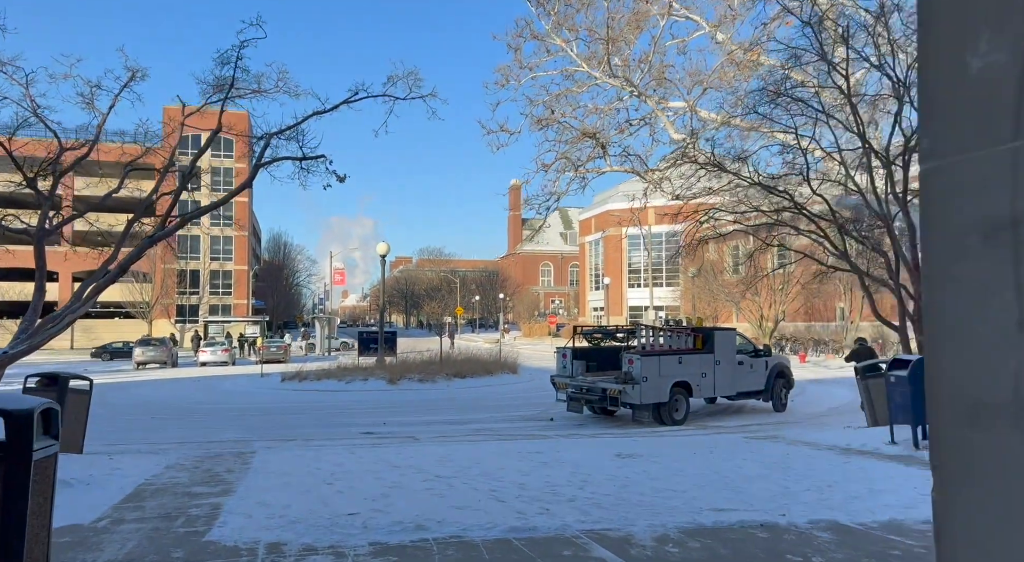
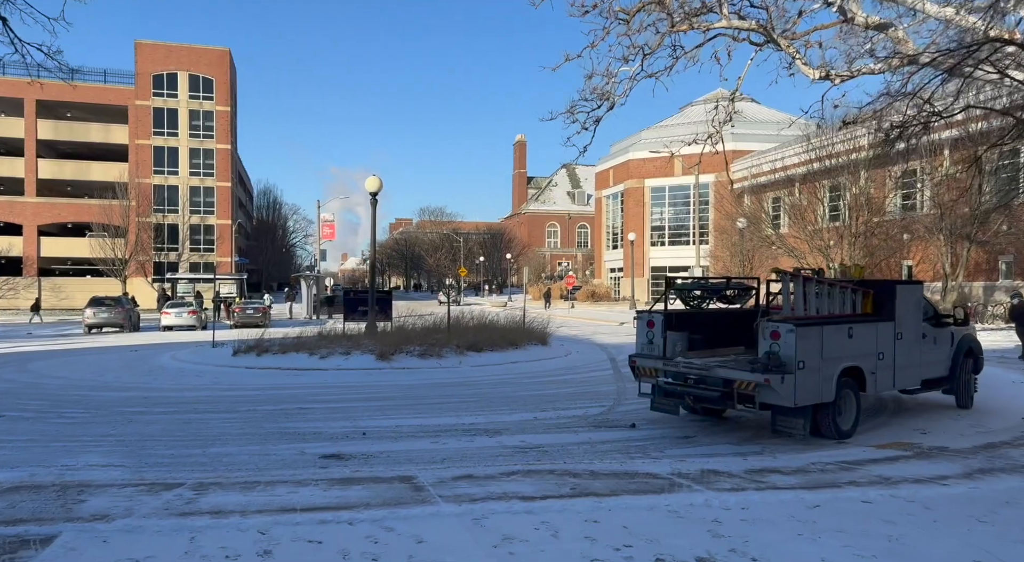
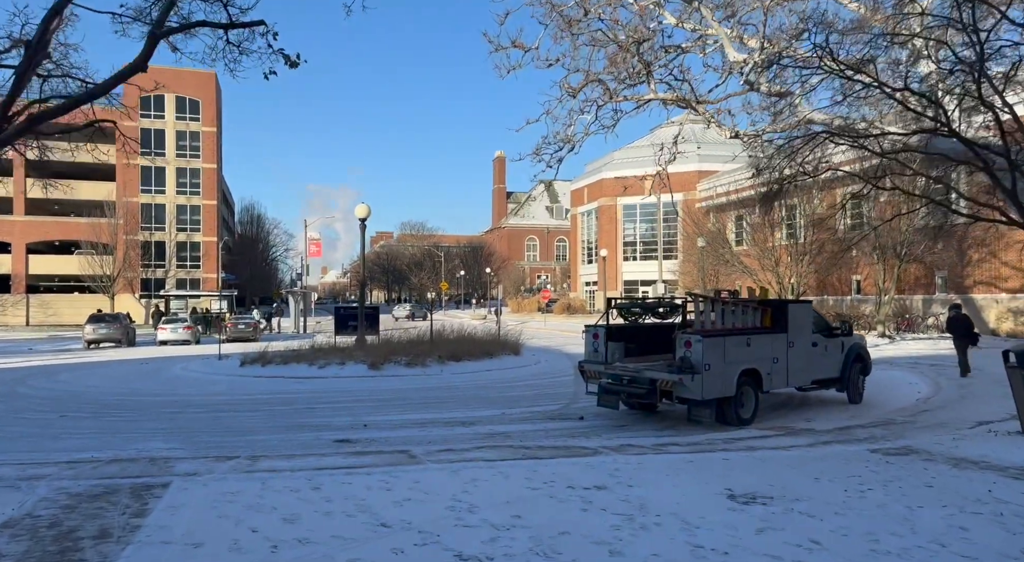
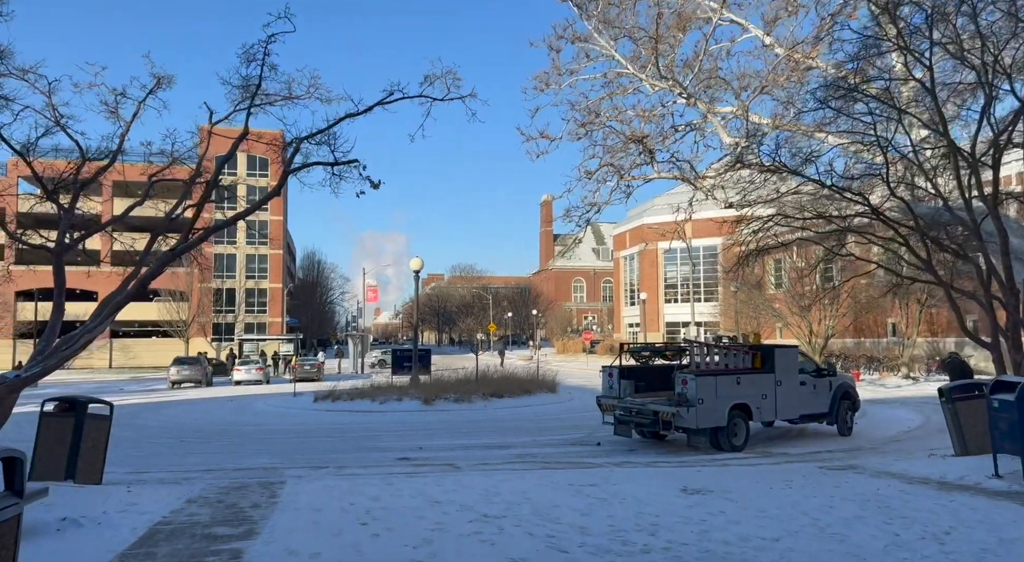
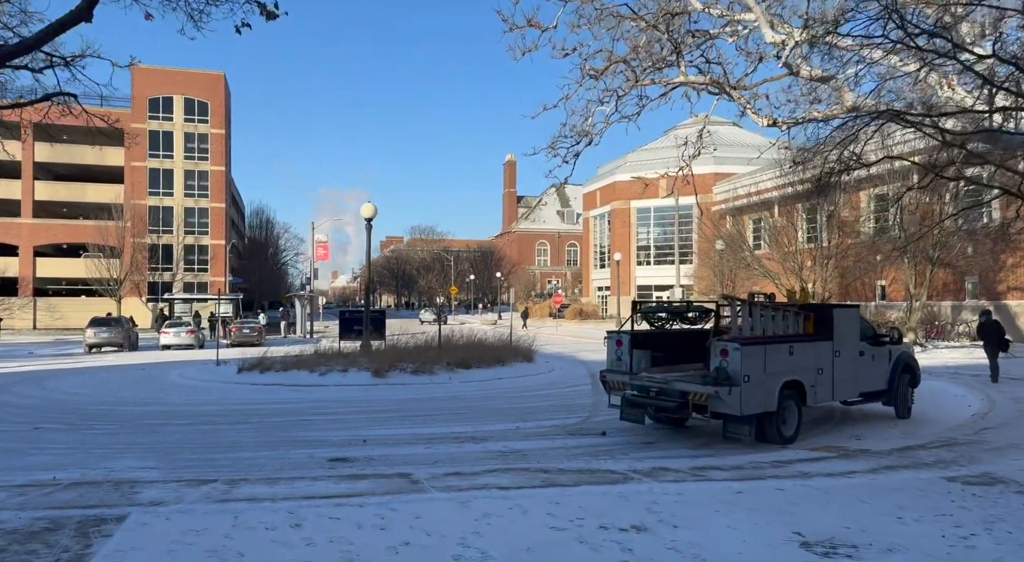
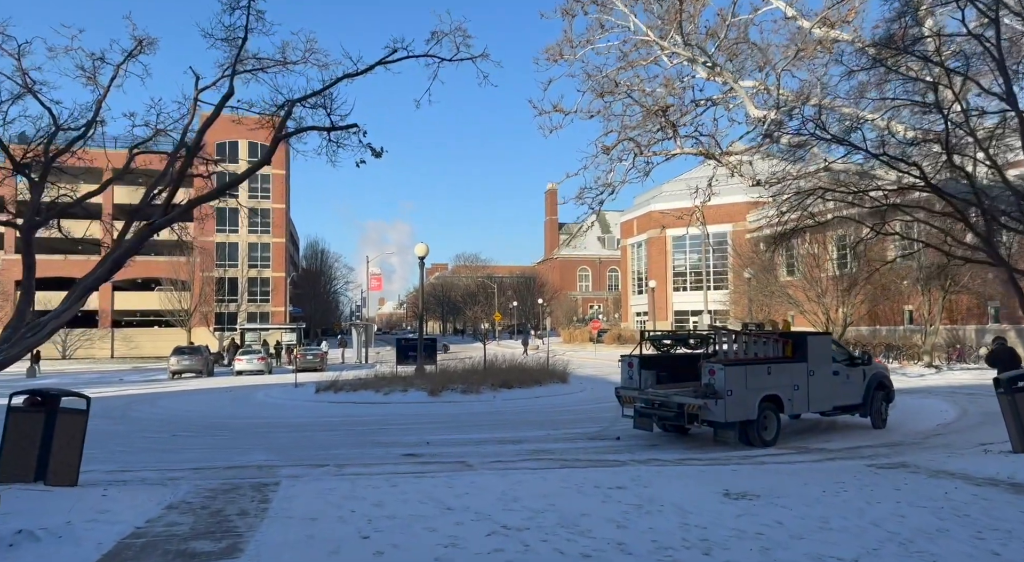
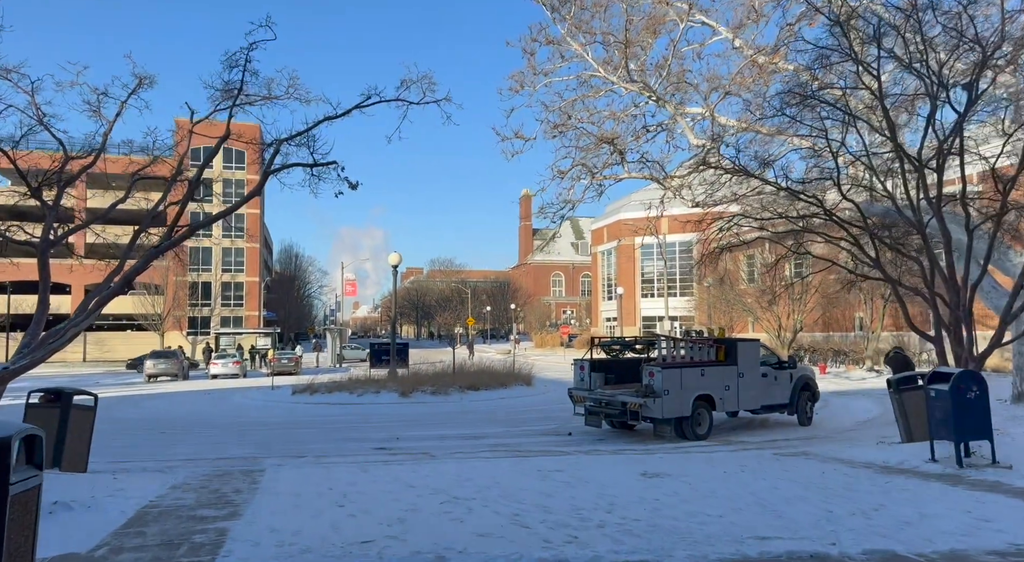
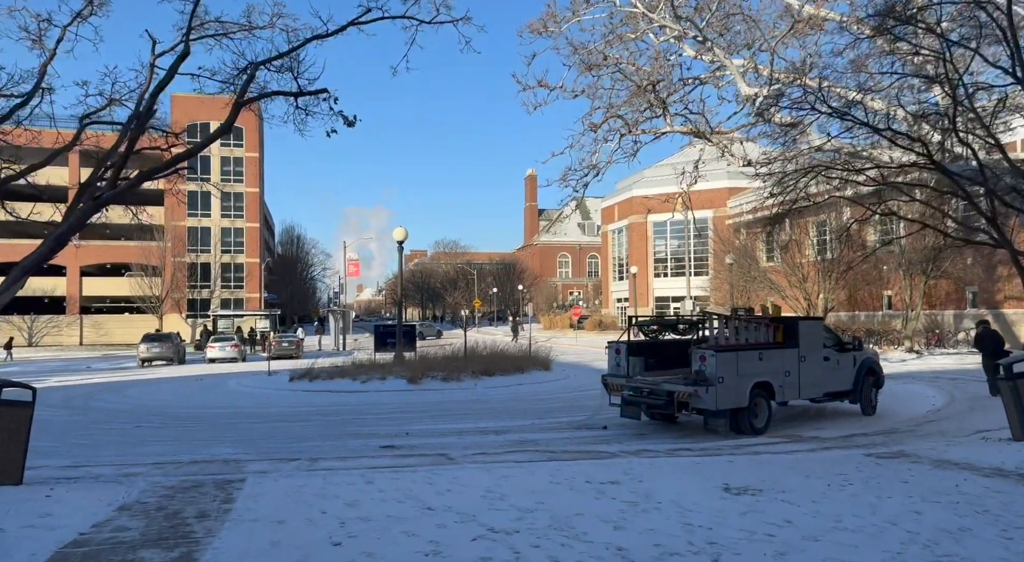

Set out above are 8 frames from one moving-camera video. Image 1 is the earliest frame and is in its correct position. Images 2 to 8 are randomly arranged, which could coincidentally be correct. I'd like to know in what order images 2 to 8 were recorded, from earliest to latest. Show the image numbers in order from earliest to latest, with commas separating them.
7, 4, 6, 8, 3, 5, 2
